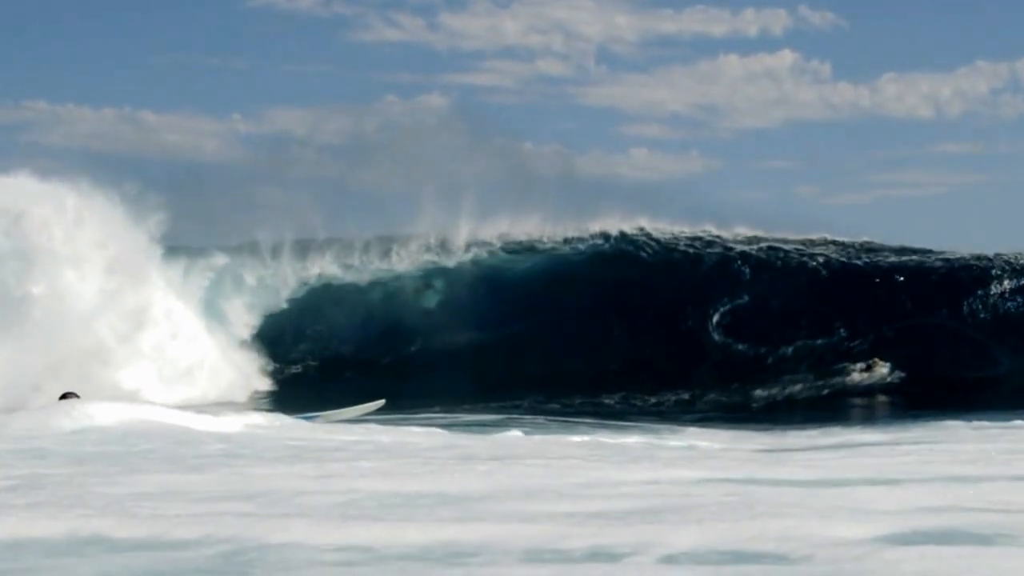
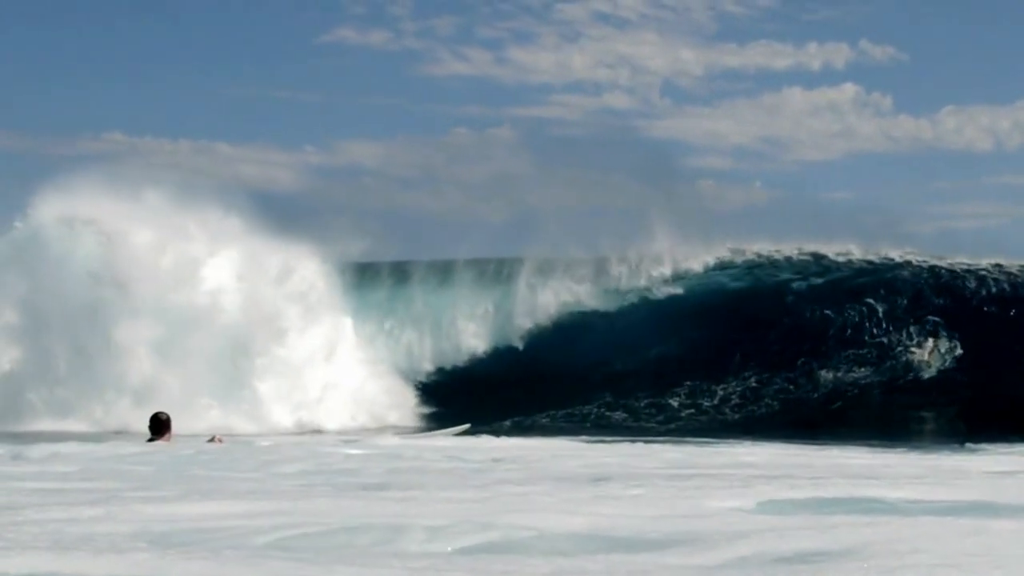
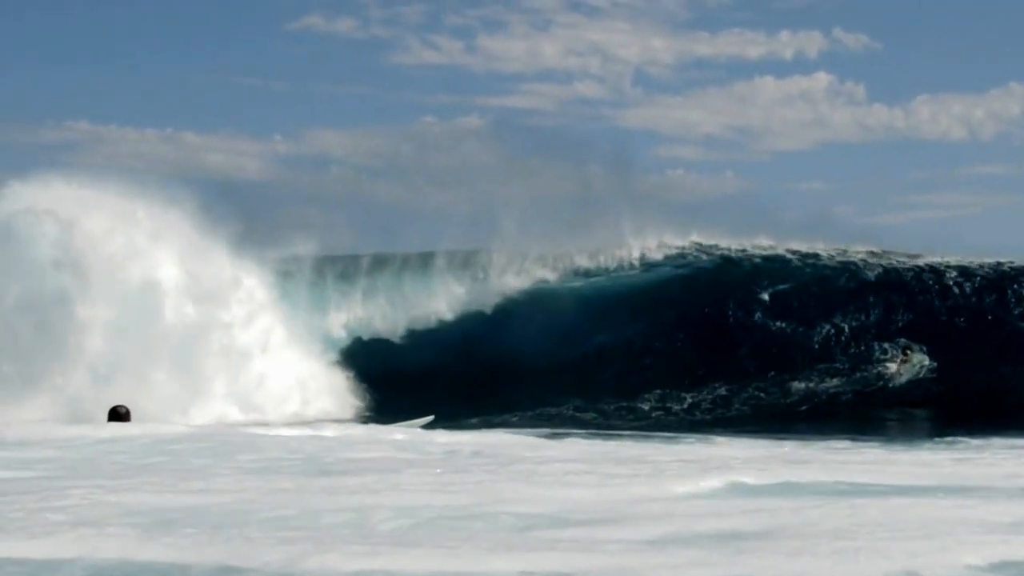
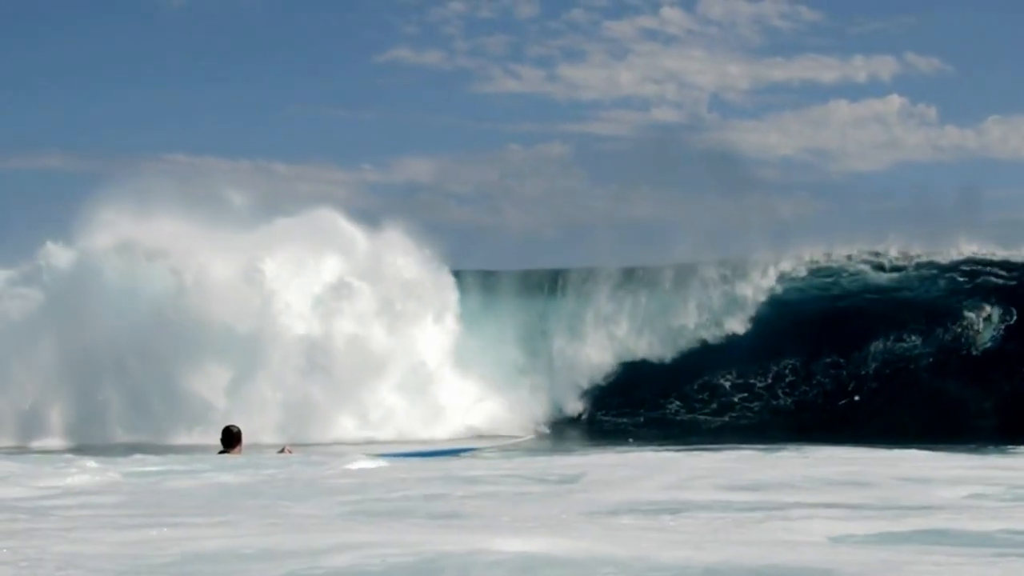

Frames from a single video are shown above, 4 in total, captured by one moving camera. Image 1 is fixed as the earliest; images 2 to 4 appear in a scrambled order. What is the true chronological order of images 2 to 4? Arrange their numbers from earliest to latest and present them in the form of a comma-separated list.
3, 2, 4
